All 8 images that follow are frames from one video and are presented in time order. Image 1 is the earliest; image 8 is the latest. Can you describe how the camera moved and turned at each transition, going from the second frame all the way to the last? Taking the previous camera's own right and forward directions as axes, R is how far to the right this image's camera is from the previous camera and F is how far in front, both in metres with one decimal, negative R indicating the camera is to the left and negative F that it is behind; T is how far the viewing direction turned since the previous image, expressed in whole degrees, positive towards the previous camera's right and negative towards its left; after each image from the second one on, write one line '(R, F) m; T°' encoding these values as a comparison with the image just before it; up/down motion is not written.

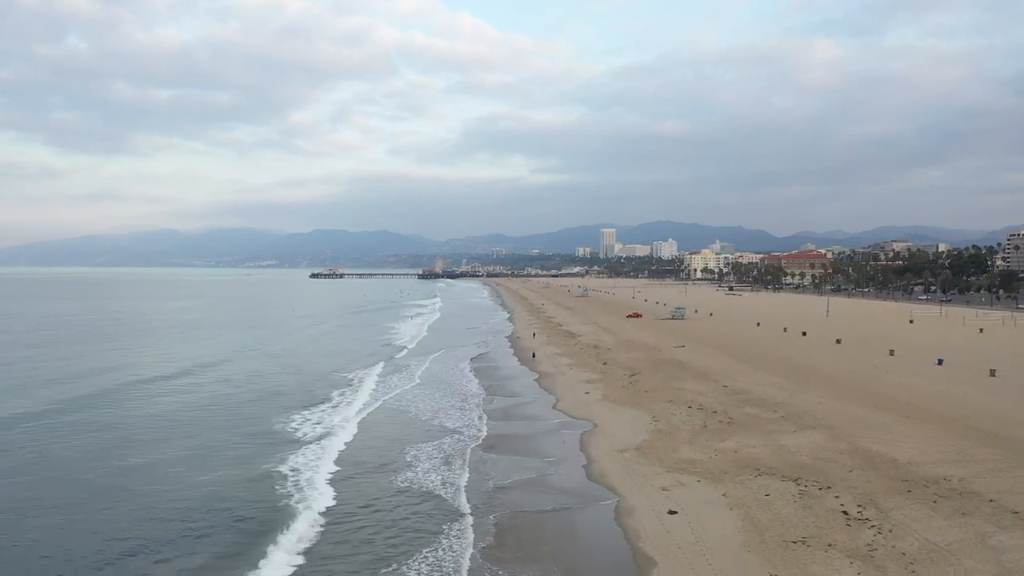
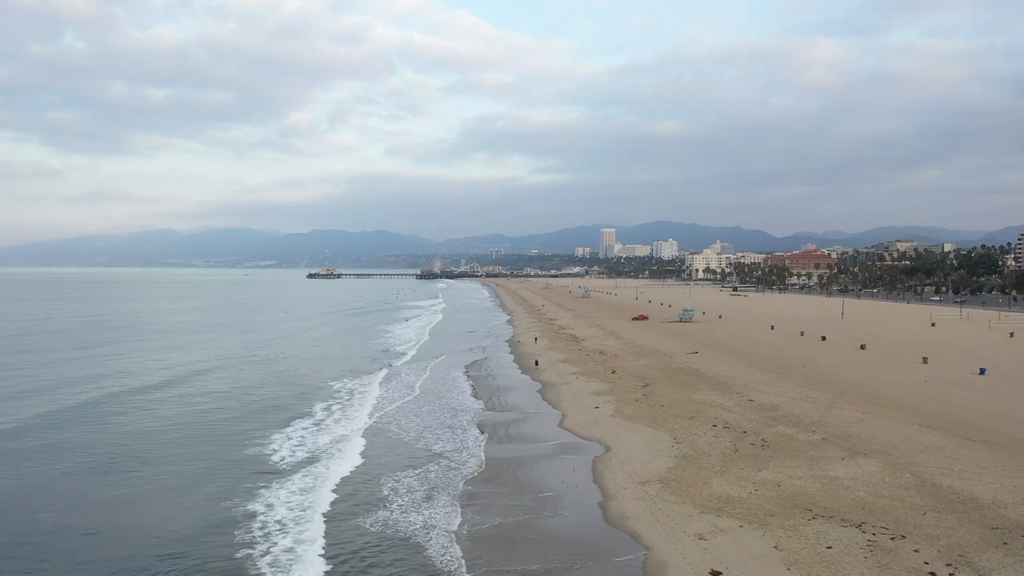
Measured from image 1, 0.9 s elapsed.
(0.0, +1.9) m; 0°
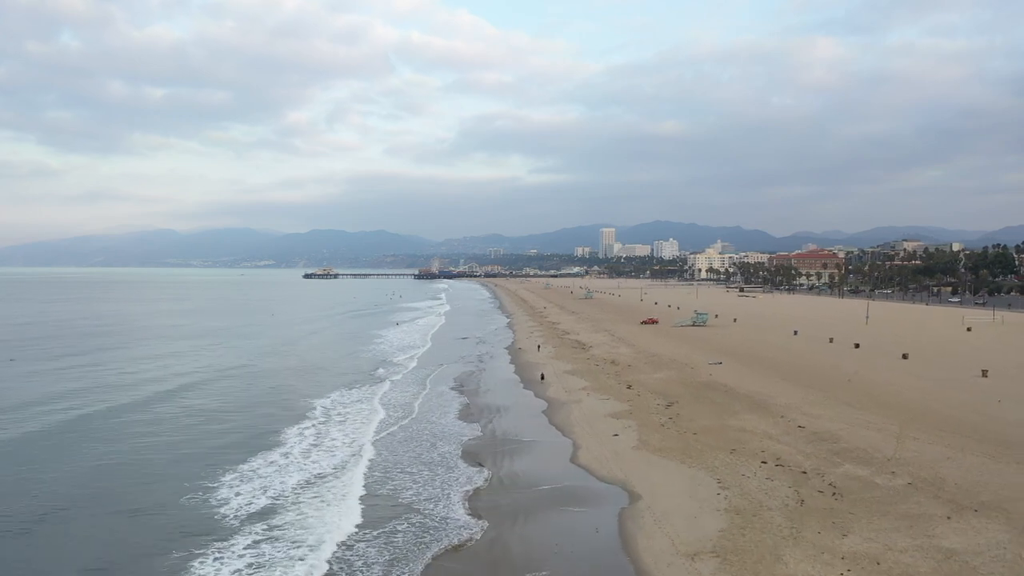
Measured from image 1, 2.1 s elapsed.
(-0.1, +2.7) m; 0°
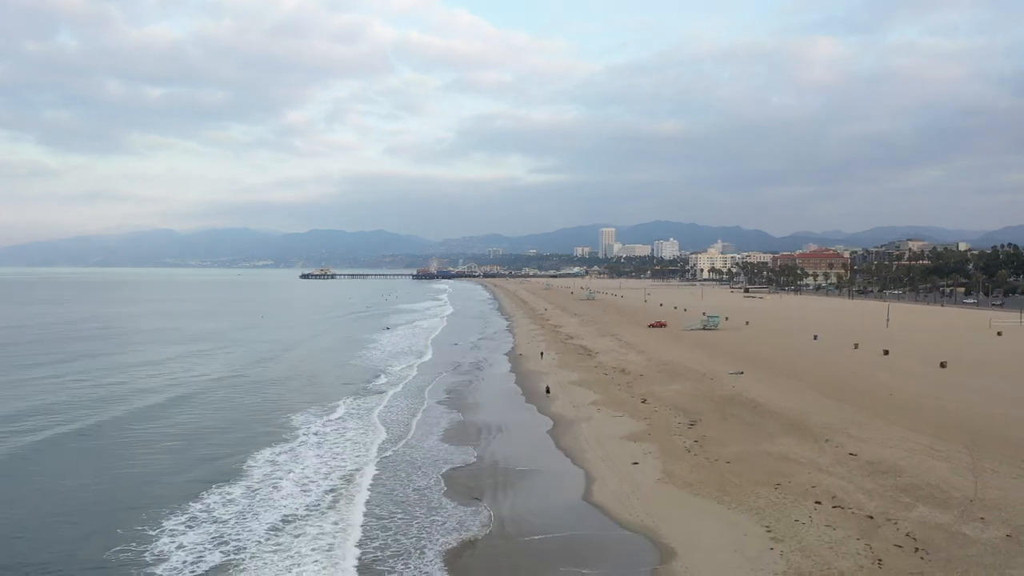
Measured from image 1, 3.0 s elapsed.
(-0.1, +2.0) m; 0°
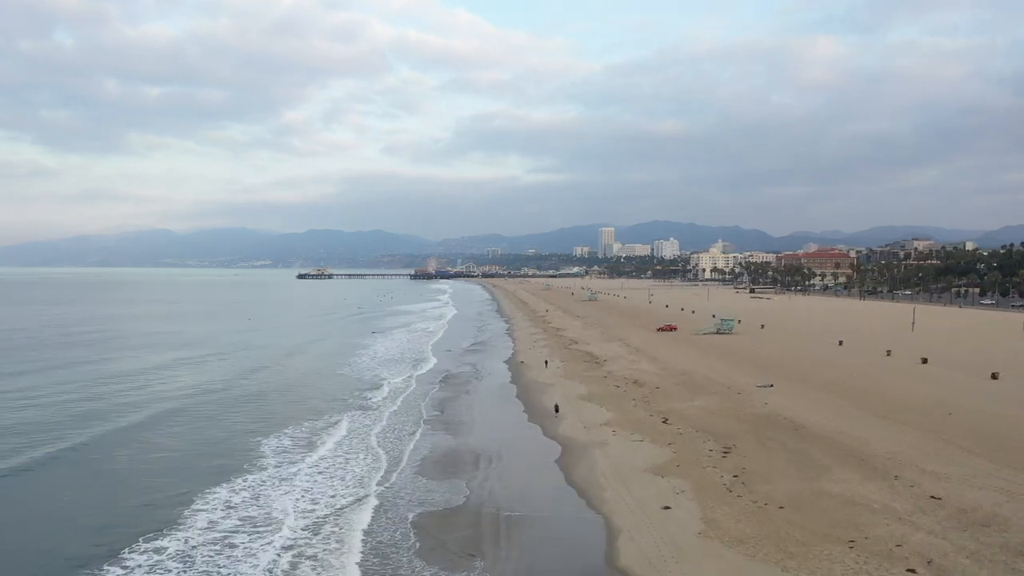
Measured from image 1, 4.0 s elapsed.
(-0.1, +2.2) m; 0°
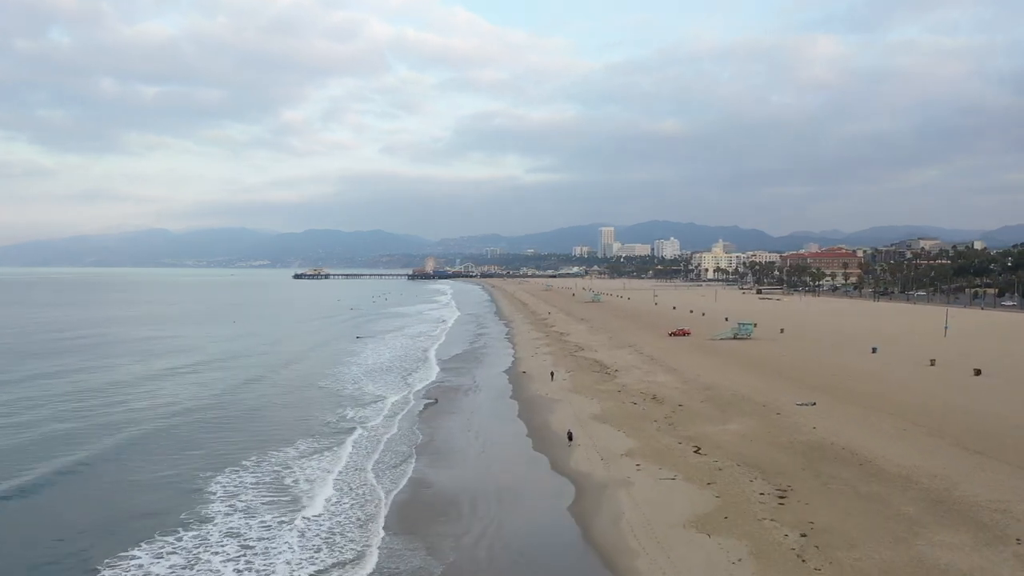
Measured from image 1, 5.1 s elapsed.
(-0.1, +2.5) m; 0°
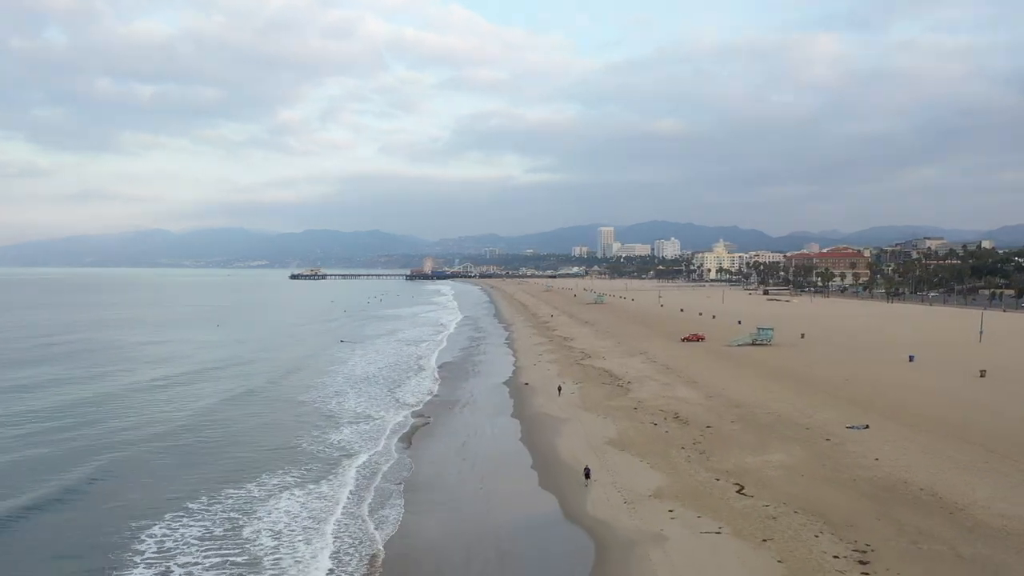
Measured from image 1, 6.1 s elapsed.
(-0.1, +2.2) m; 0°
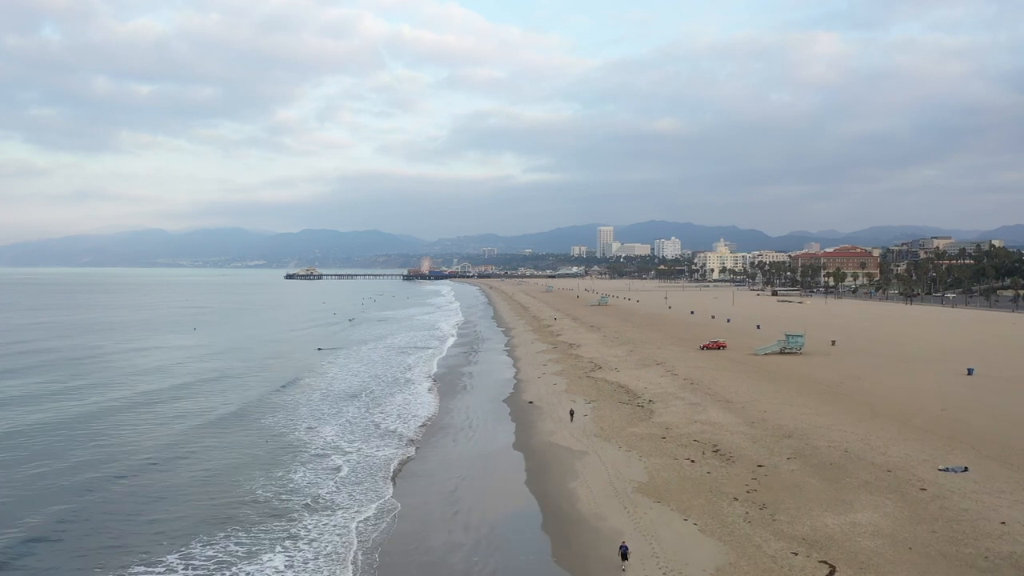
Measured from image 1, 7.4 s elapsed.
(-0.1, +2.8) m; 0°
